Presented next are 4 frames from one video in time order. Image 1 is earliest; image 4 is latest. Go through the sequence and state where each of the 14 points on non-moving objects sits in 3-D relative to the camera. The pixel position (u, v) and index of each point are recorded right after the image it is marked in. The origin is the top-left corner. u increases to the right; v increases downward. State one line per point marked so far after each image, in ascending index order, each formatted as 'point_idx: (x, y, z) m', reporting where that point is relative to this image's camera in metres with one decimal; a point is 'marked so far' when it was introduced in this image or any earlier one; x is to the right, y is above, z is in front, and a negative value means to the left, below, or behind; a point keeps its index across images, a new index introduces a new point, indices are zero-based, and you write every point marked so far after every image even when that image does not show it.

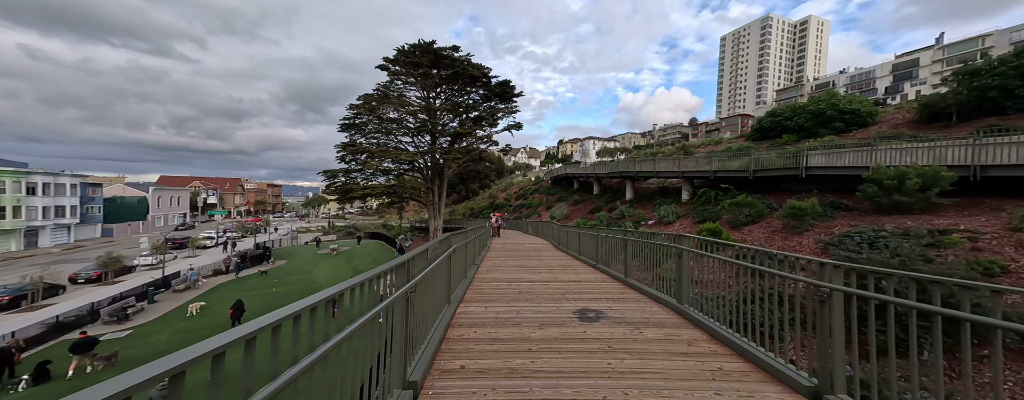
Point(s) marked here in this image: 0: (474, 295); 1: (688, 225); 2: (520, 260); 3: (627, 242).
0: (-0.7, -1.8, +5.9) m
1: (+9.7, -1.4, +16.9) m
2: (+0.3, -2.2, +10.9) m
3: (+2.7, -1.1, +7.9) m
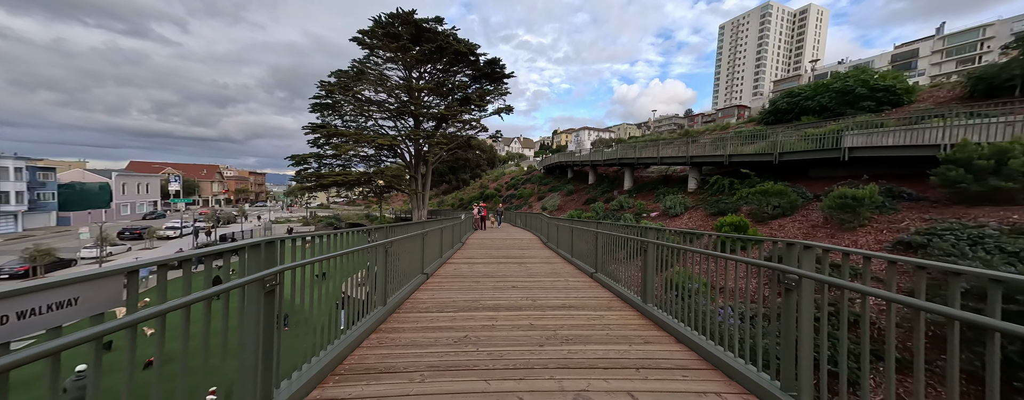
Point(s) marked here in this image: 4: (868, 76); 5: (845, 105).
0: (-1.4, -1.5, +3.2) m
1: (+8.8, -0.9, +14.4) m
2: (-0.5, -1.7, +8.2) m
3: (+2.0, -0.7, +5.3) m
4: (+21.0, +7.3, +18.0) m
5: (+19.1, +5.4, +17.5) m
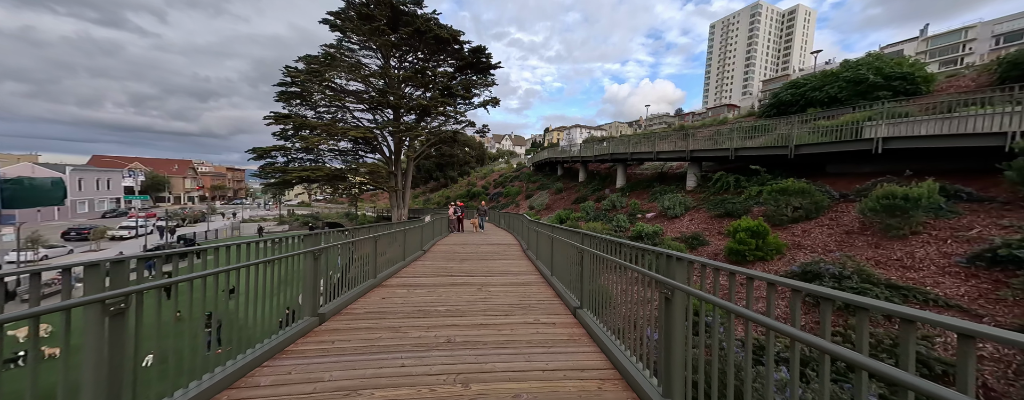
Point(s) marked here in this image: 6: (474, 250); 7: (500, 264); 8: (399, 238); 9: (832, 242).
0: (-2.1, -1.5, +1.0) m
1: (+7.8, -0.8, +12.5) m
2: (-1.3, -1.7, +6.1) m
3: (+1.3, -0.7, +3.2) m
4: (+19.9, +7.3, +16.4) m
5: (+18.0, +5.4, +15.9) m
6: (-1.4, -1.9, +11.4) m
7: (-0.4, -1.8, +8.9) m
8: (-2.9, -1.0, +8.0) m
9: (+8.5, -1.1, +8.1) m
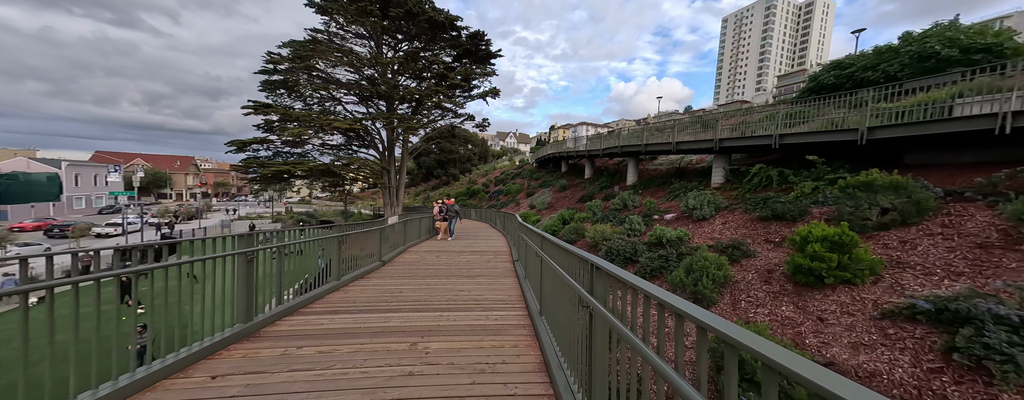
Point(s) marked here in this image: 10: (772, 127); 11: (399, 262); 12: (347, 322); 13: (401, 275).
0: (-2.6, -1.5, -1.4) m
1: (+7.4, -0.8, +9.9) m
2: (-1.8, -1.6, +3.6) m
3: (+0.8, -0.7, +0.7) m
4: (+19.6, +7.3, +13.6) m
5: (+17.7, +5.5, +13.1) m
6: (-1.8, -1.8, +9.0) m
7: (-0.8, -1.7, +6.4) m
8: (-3.4, -0.9, +5.6) m
9: (+8.0, -1.1, +5.5) m
10: (+10.9, +3.1, +12.8) m
11: (-3.2, -1.7, +8.7) m
12: (-2.2, -1.6, +4.2) m
13: (-2.5, -1.7, +7.2) m
